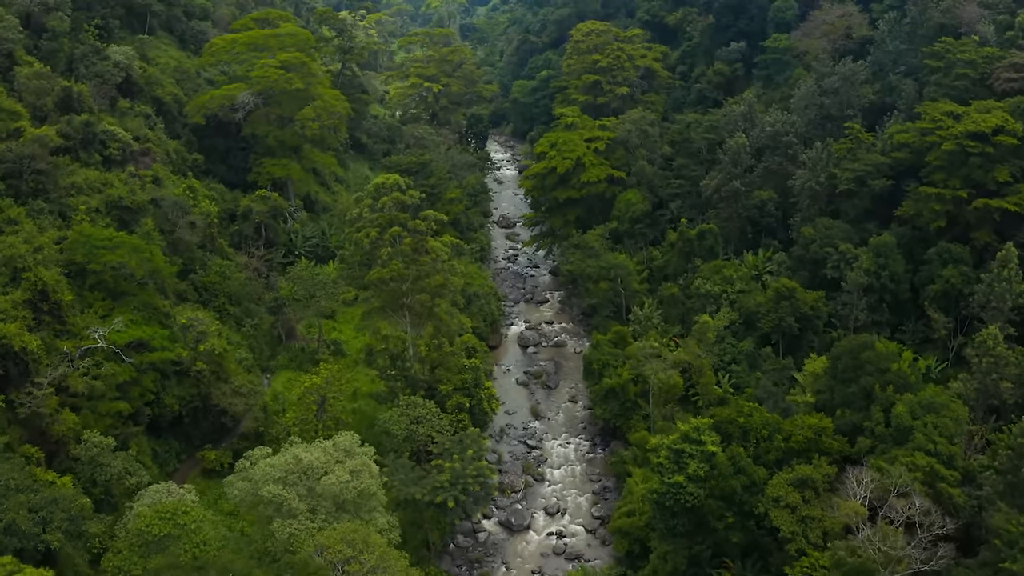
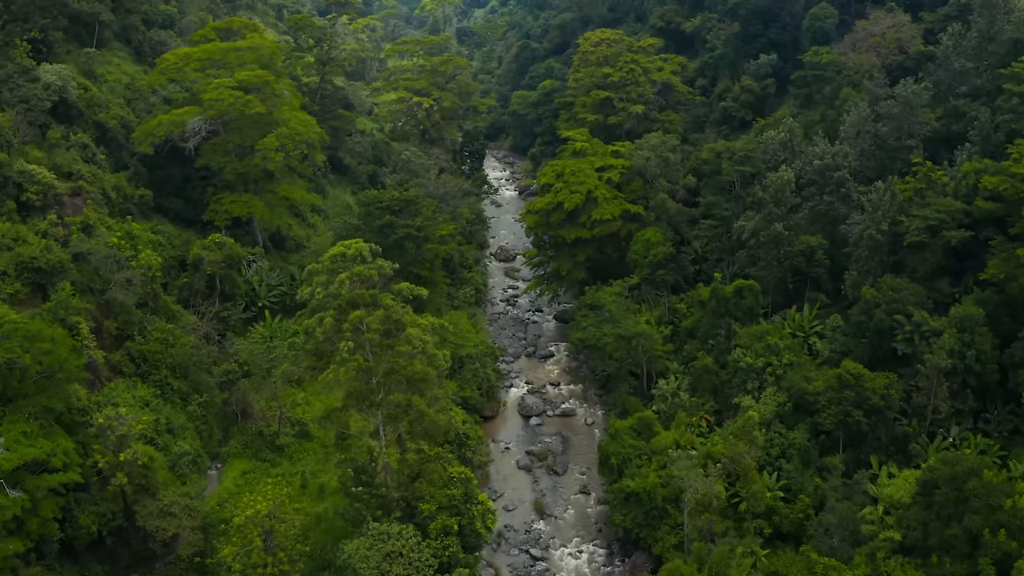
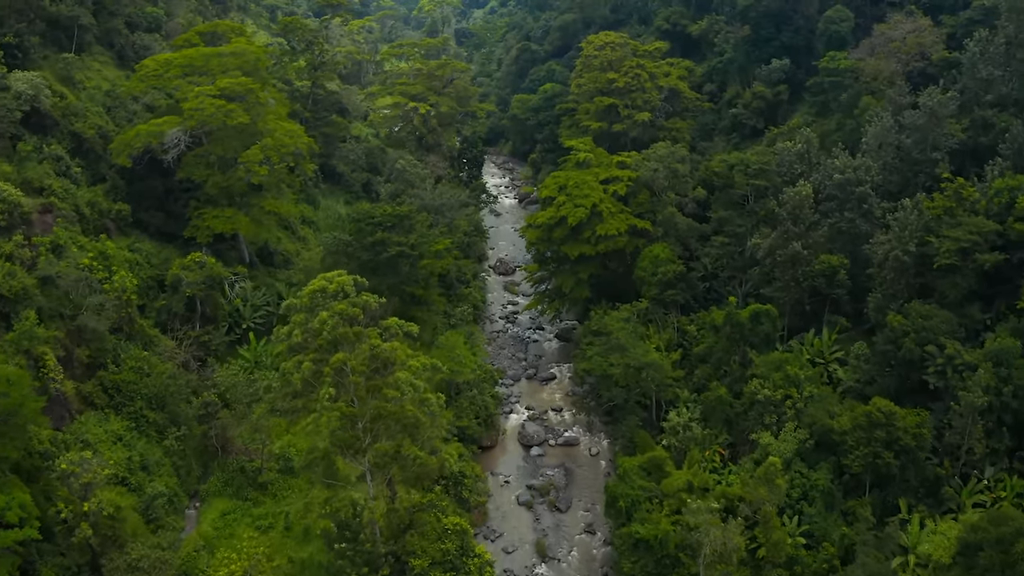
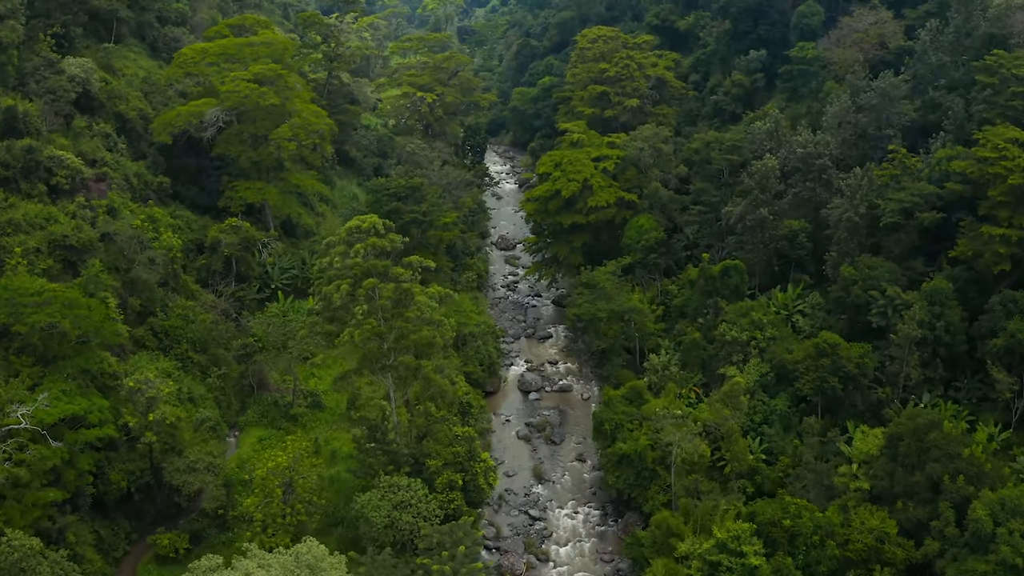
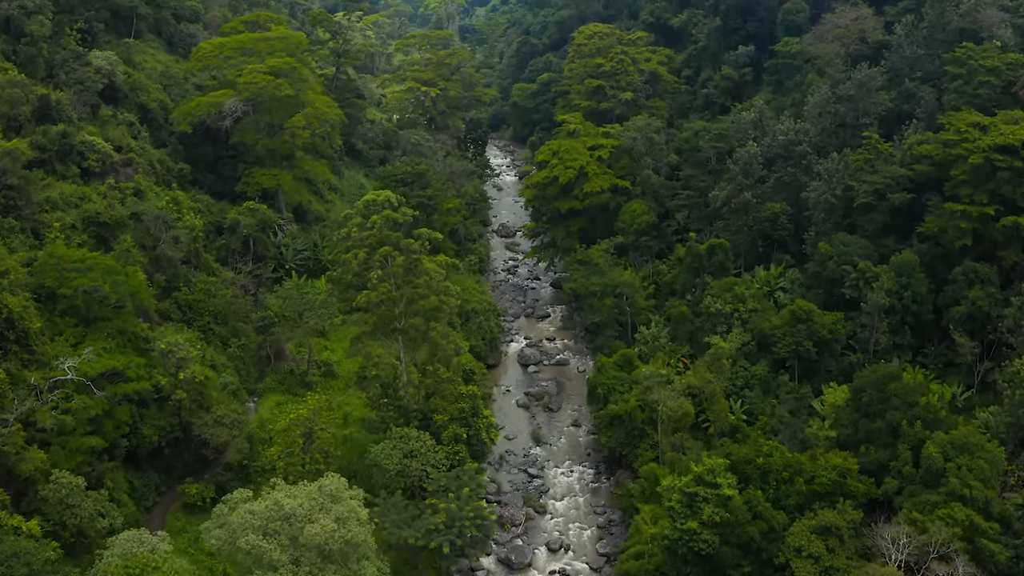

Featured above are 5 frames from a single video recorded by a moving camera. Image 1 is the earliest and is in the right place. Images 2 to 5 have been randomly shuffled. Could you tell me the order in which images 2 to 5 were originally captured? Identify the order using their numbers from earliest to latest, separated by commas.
5, 4, 2, 3
